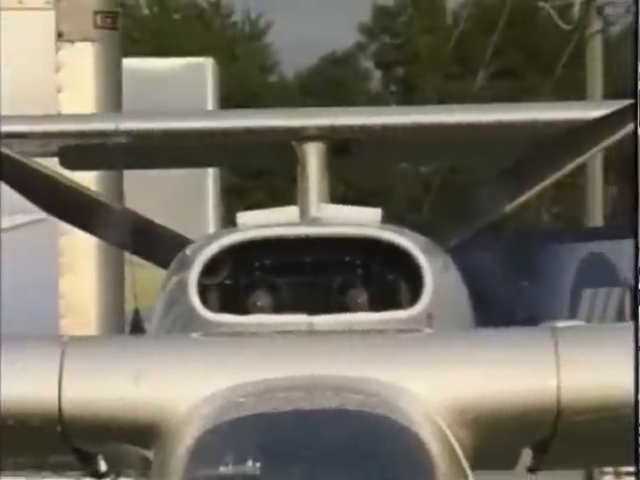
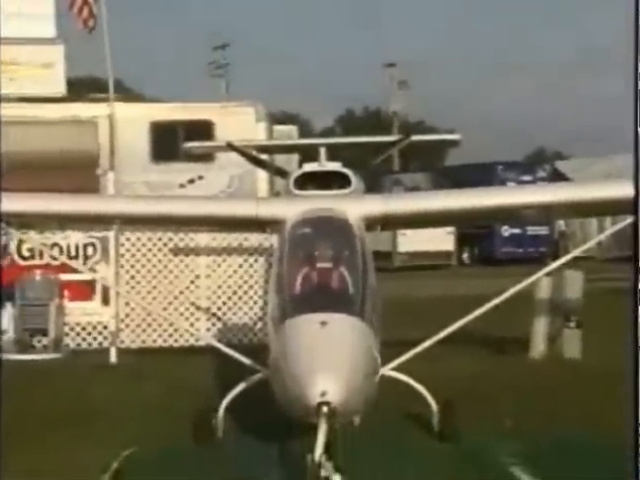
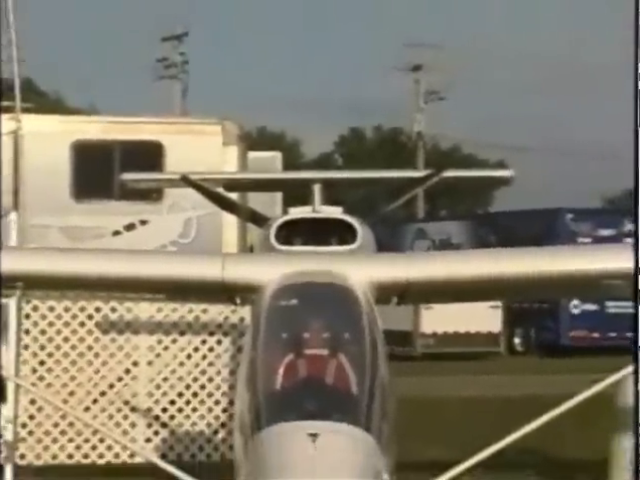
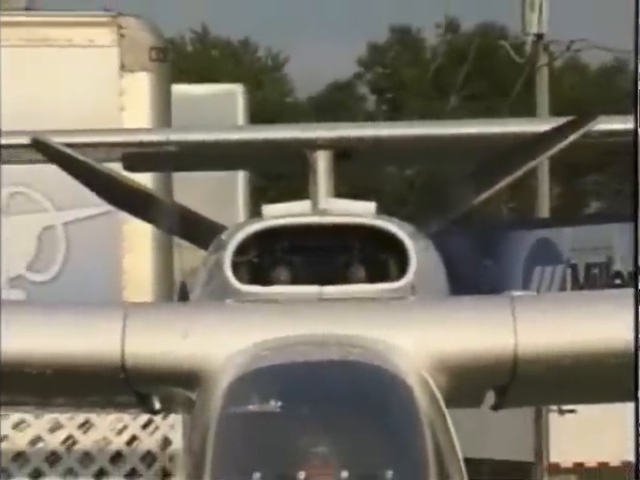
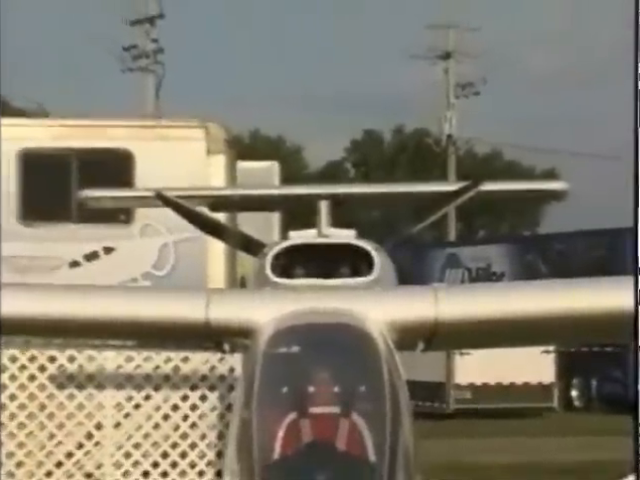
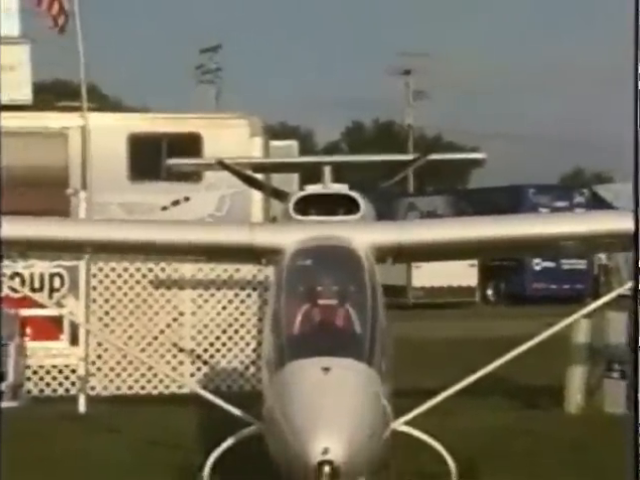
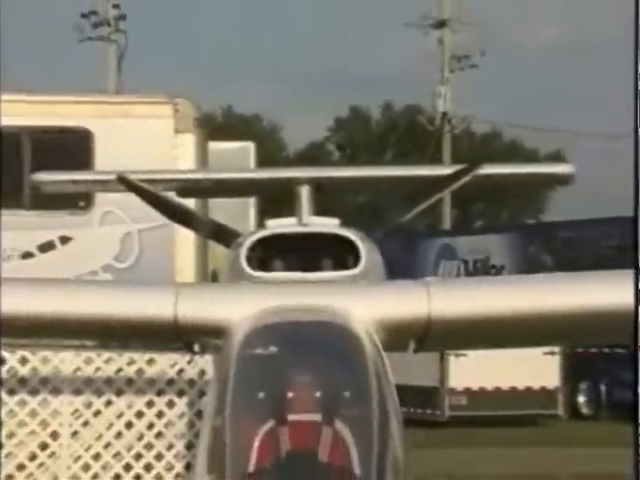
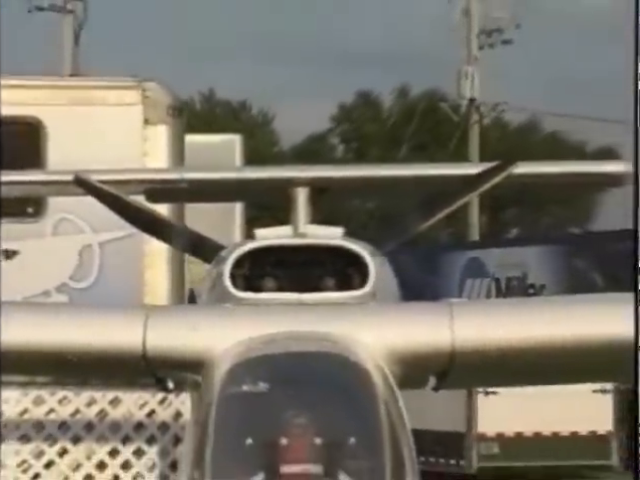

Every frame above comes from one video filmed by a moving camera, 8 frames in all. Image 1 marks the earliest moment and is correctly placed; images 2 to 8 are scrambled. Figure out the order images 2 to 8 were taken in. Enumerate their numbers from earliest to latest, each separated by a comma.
4, 8, 7, 5, 3, 6, 2
